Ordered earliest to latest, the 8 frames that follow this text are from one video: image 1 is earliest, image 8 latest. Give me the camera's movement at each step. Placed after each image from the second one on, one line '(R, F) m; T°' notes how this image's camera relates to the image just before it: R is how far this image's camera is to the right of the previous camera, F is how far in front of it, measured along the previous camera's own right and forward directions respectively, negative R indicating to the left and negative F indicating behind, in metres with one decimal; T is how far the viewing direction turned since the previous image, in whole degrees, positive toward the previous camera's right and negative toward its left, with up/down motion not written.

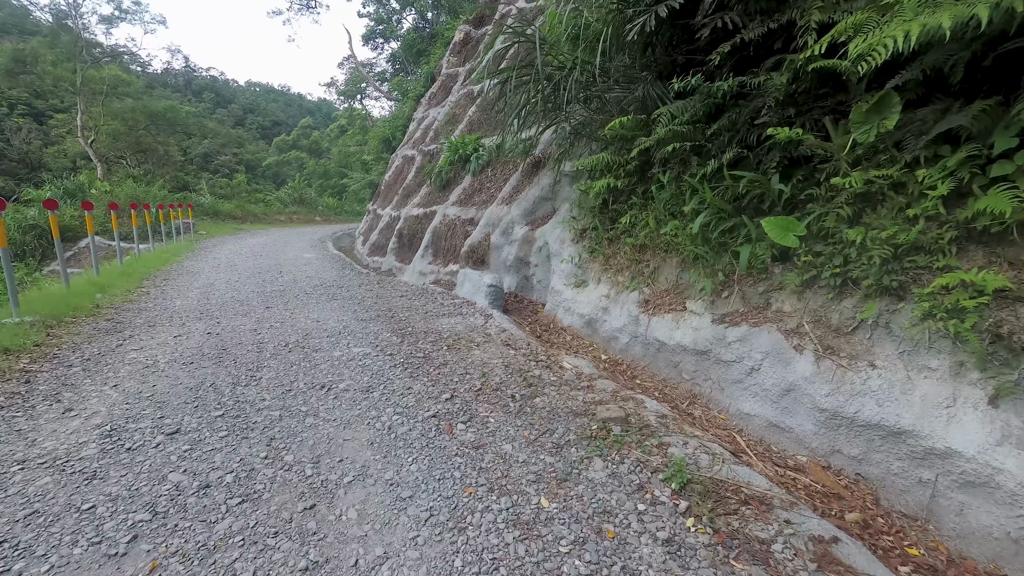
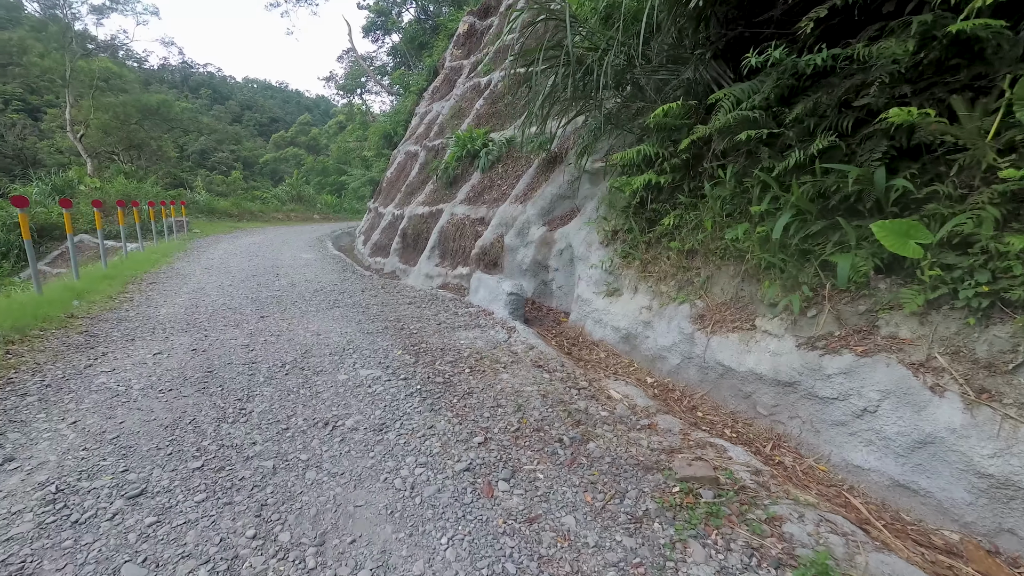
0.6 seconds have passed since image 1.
(-0.2, +0.5) m; 0°
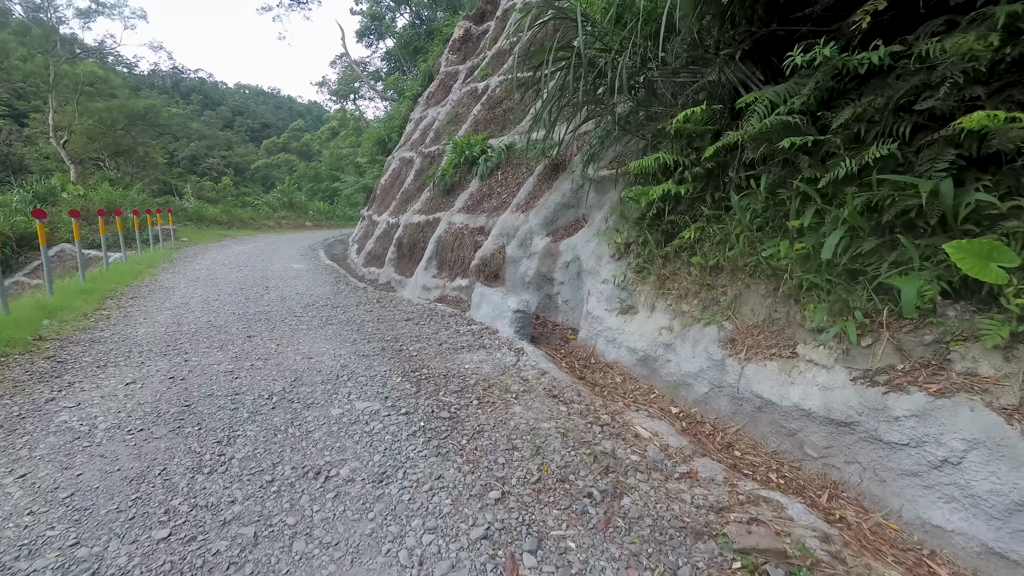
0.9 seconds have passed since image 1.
(-0.1, +0.3) m; +1°
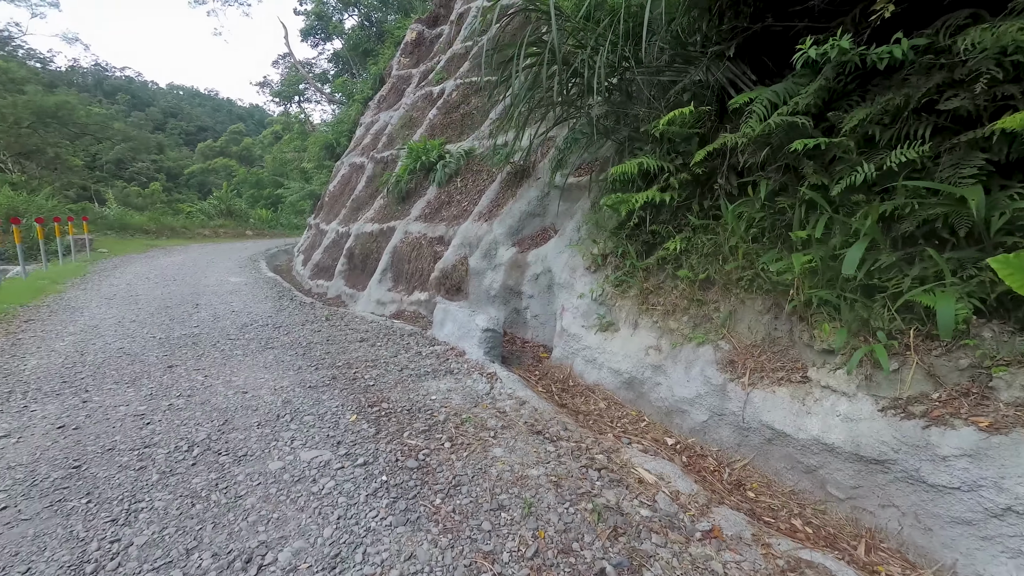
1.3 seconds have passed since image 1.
(-0.1, +0.4) m; +6°
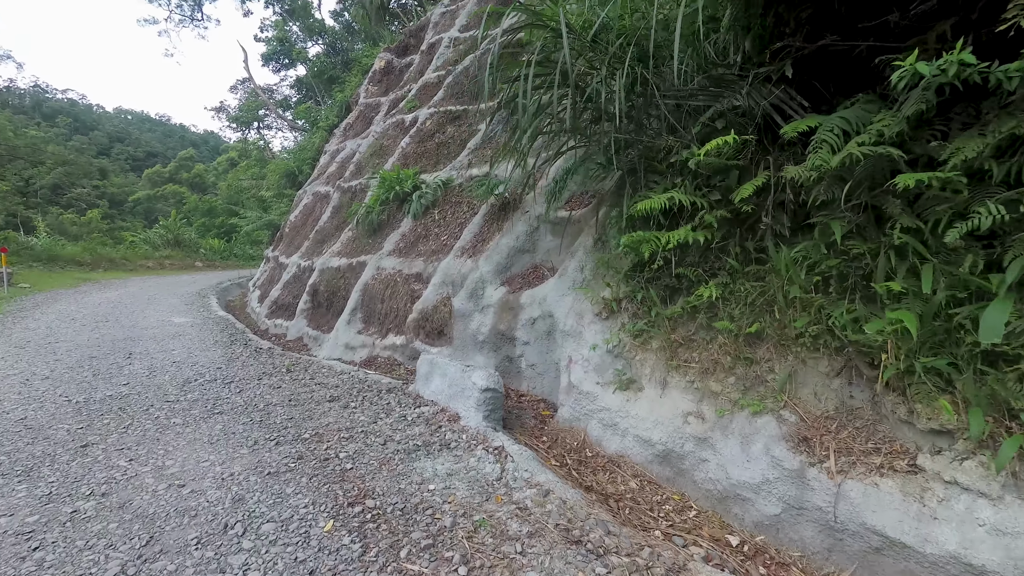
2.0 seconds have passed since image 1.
(-0.3, +0.5) m; +5°
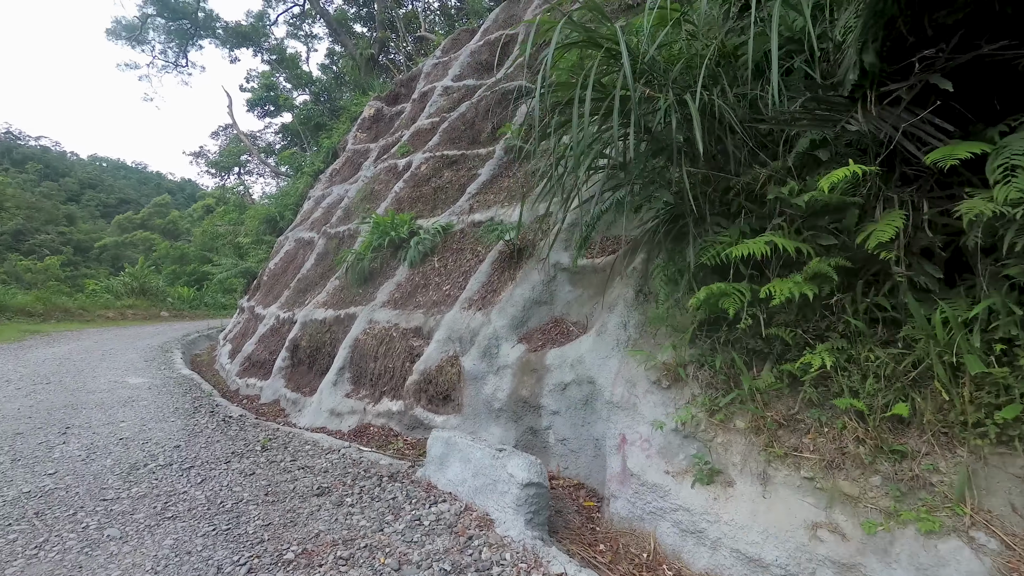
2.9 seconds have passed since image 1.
(-0.4, +0.6) m; +3°
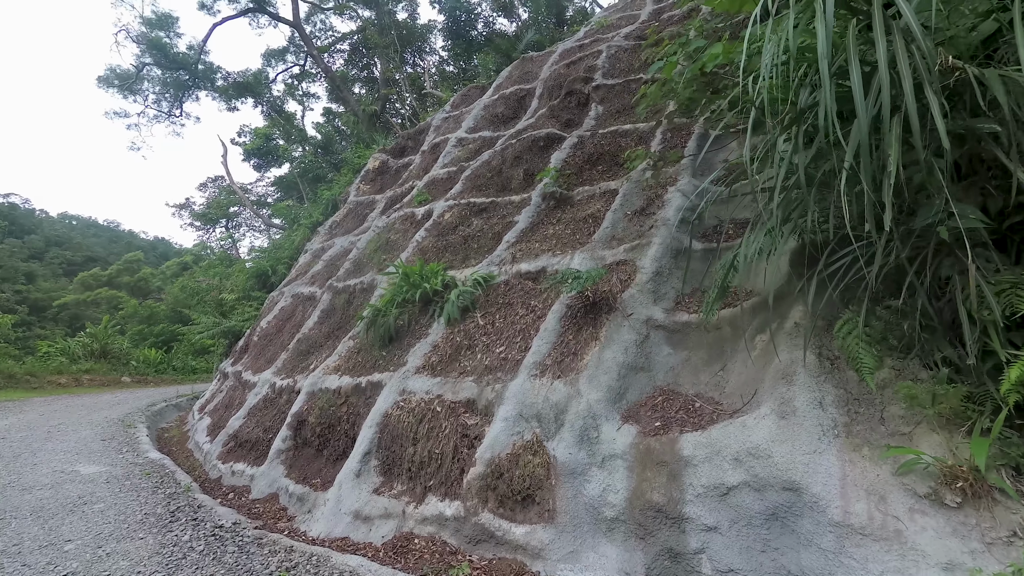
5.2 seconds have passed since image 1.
(-0.9, +1.0) m; +3°
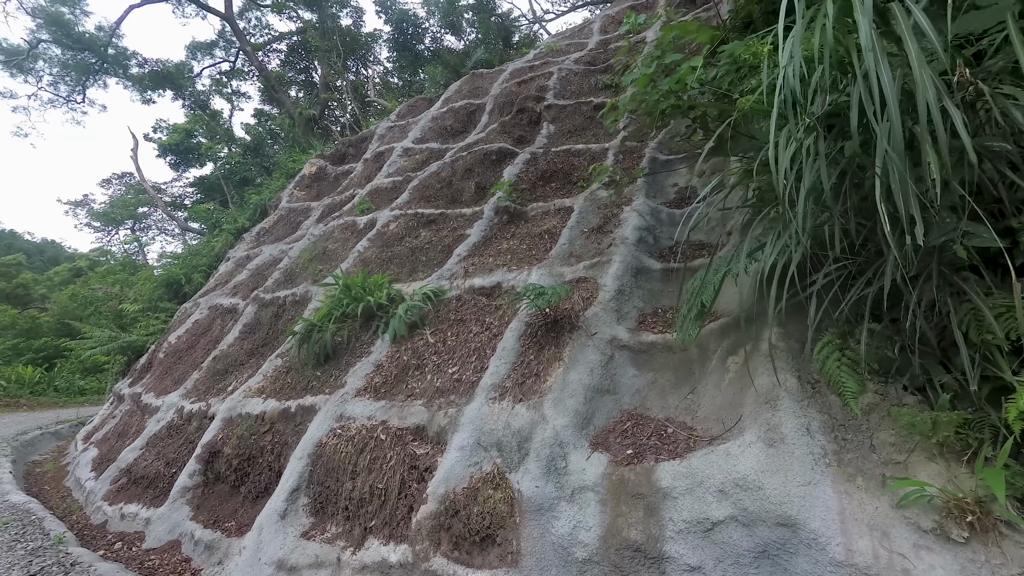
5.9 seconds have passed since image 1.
(-0.2, +0.3) m; +8°
